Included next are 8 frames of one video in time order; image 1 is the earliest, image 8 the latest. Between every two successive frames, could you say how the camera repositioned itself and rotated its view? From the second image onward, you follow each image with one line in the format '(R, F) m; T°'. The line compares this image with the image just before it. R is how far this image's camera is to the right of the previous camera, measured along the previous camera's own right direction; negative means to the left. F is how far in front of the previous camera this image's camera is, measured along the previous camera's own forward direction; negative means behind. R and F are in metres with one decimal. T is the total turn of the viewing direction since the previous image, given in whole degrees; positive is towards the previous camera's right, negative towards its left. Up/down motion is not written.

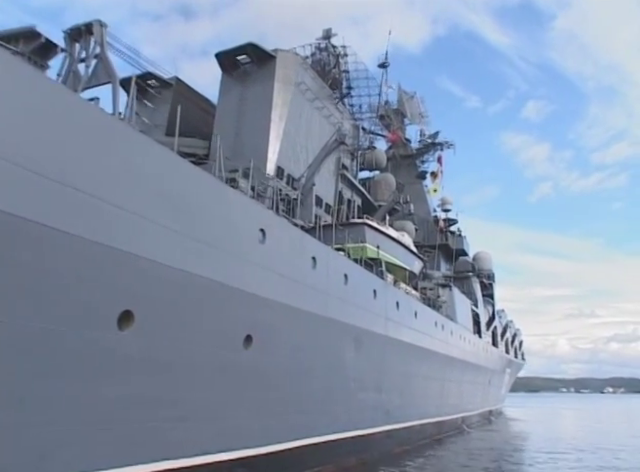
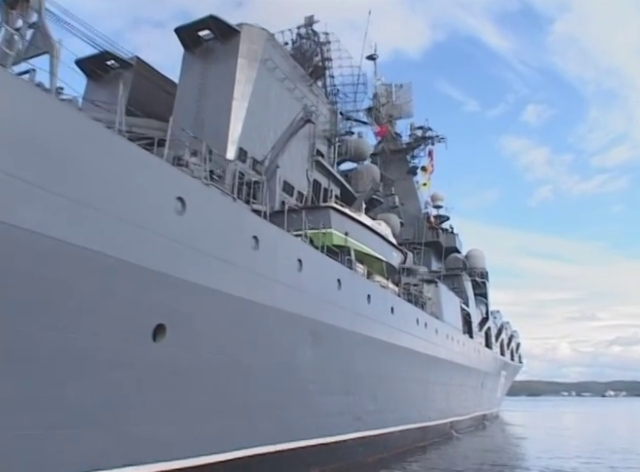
(+0.8, +1.2) m; 0°
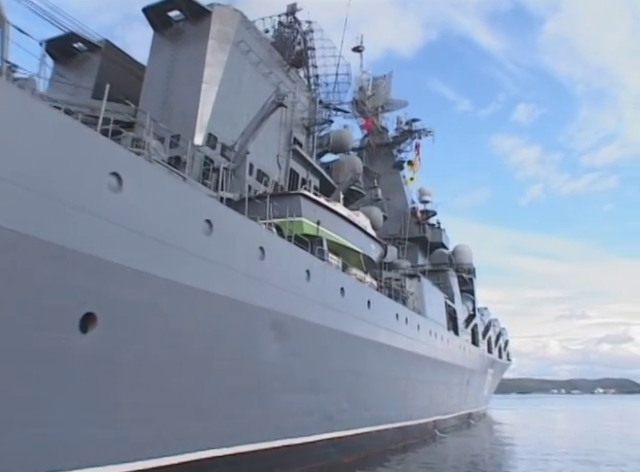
(+0.4, +0.6) m; +1°
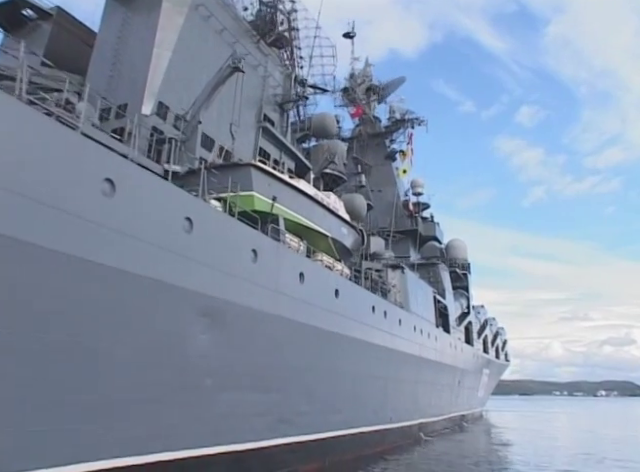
(+0.8, +1.2) m; 0°
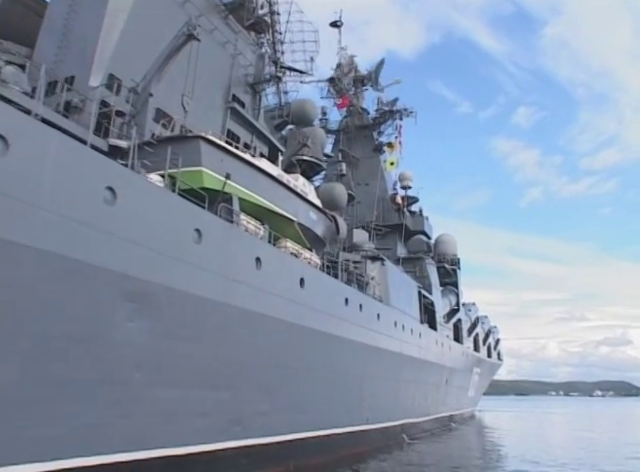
(+0.6, +0.8) m; 0°
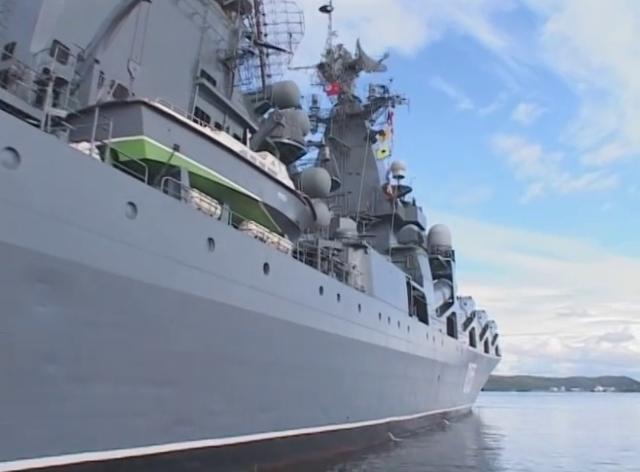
(+0.6, +0.9) m; 0°
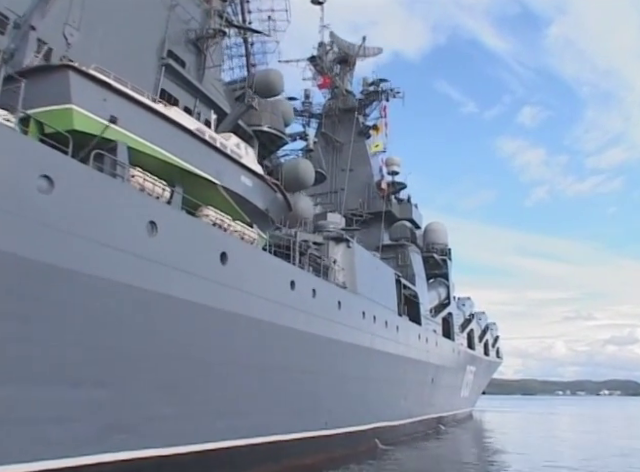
(+0.6, +0.9) m; 0°
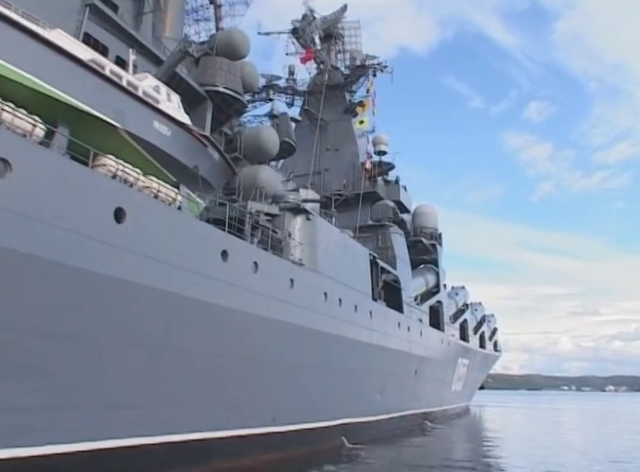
(+1.1, +1.5) m; -1°
